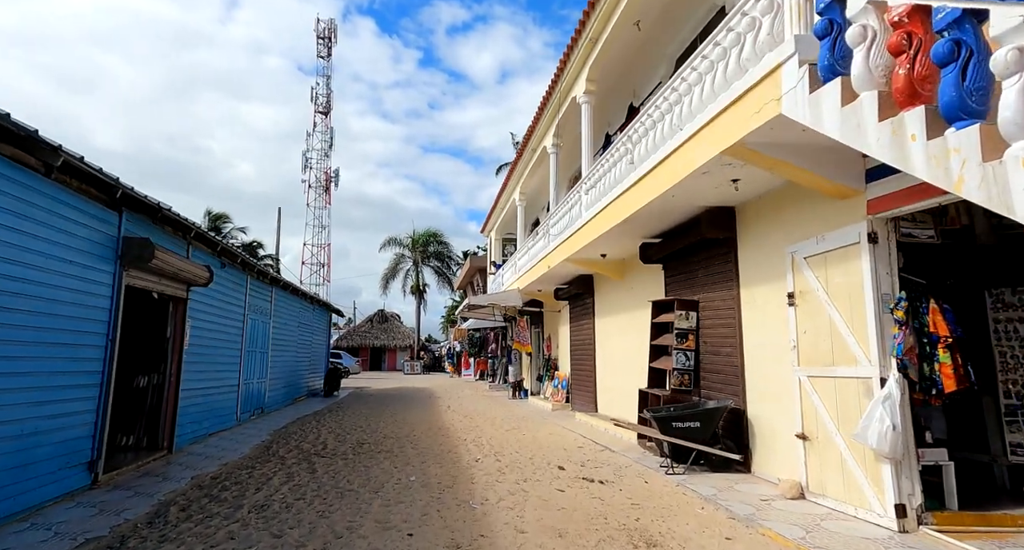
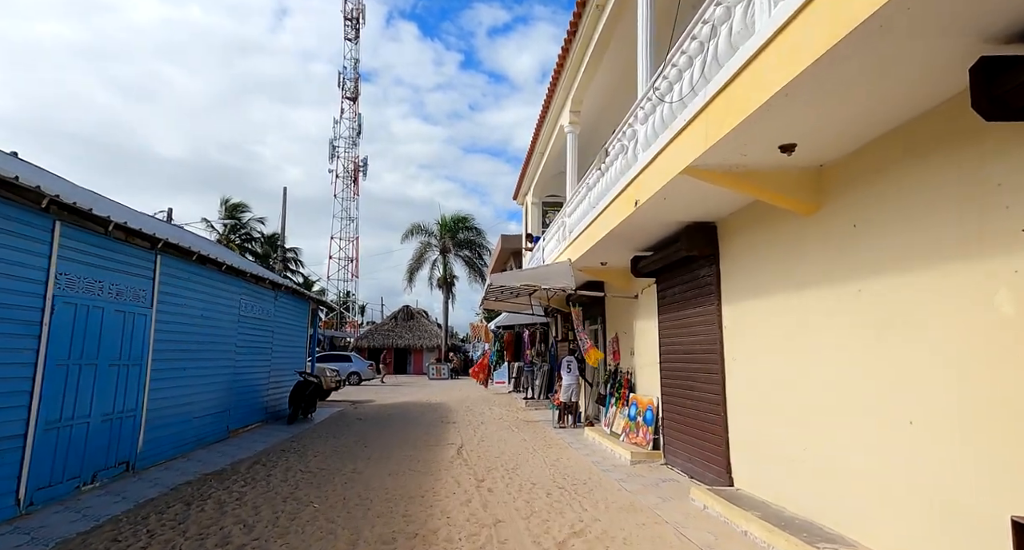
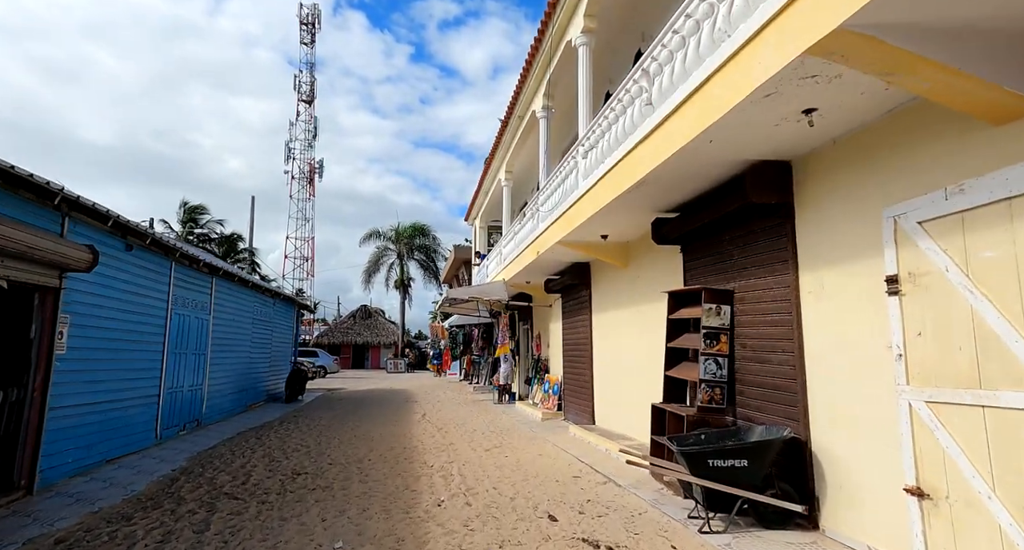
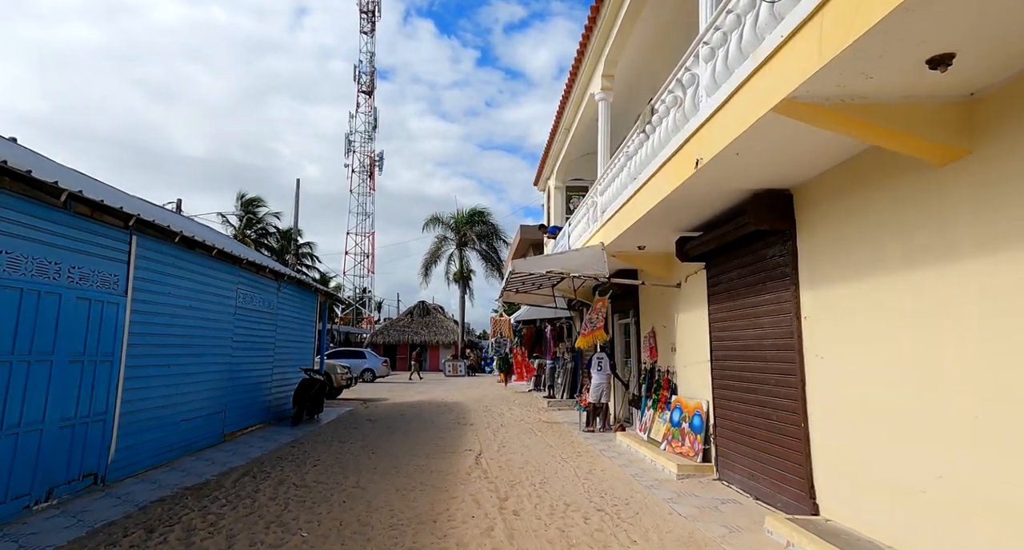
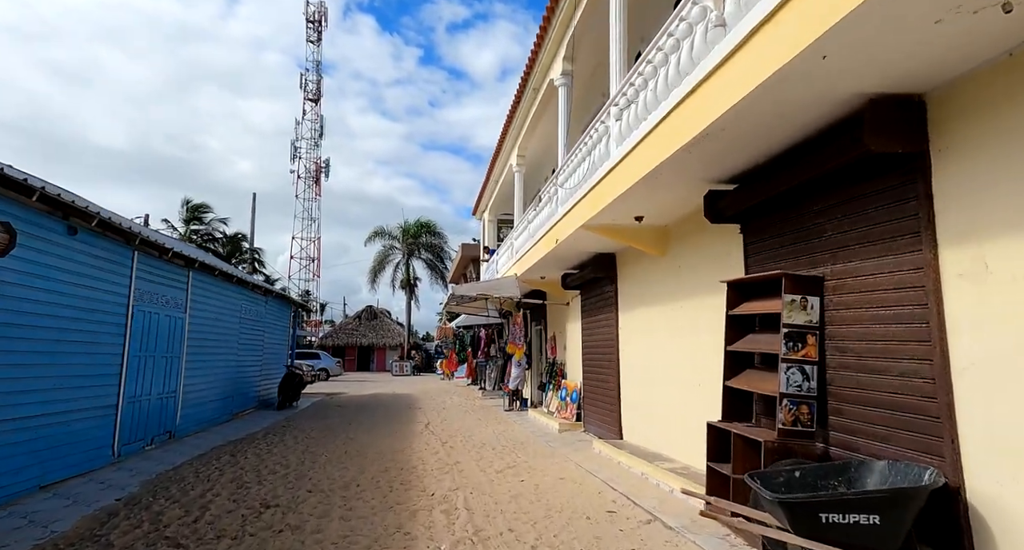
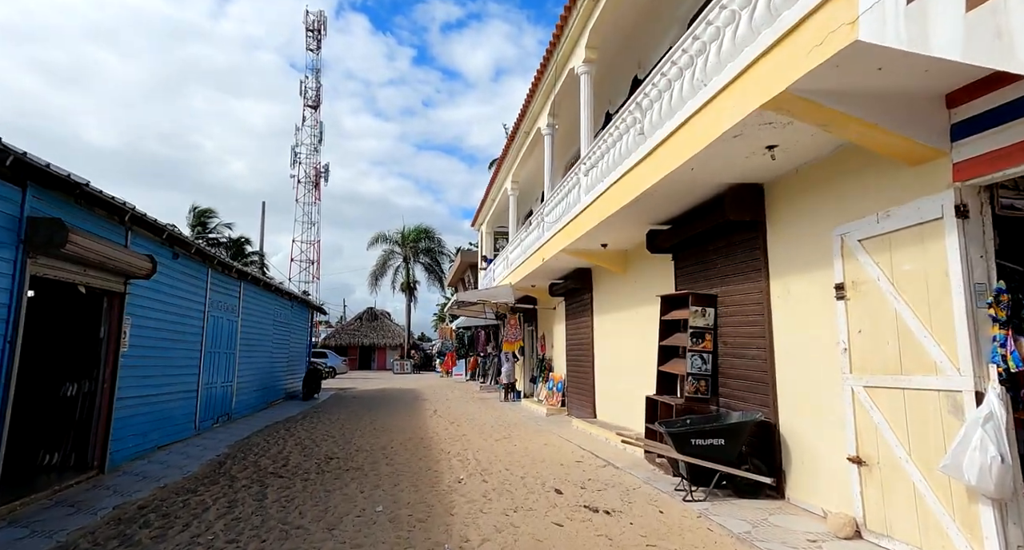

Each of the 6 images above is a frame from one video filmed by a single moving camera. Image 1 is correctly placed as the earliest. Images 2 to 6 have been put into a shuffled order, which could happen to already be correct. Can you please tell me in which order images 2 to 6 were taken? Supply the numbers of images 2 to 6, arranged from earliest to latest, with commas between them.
6, 3, 5, 2, 4
